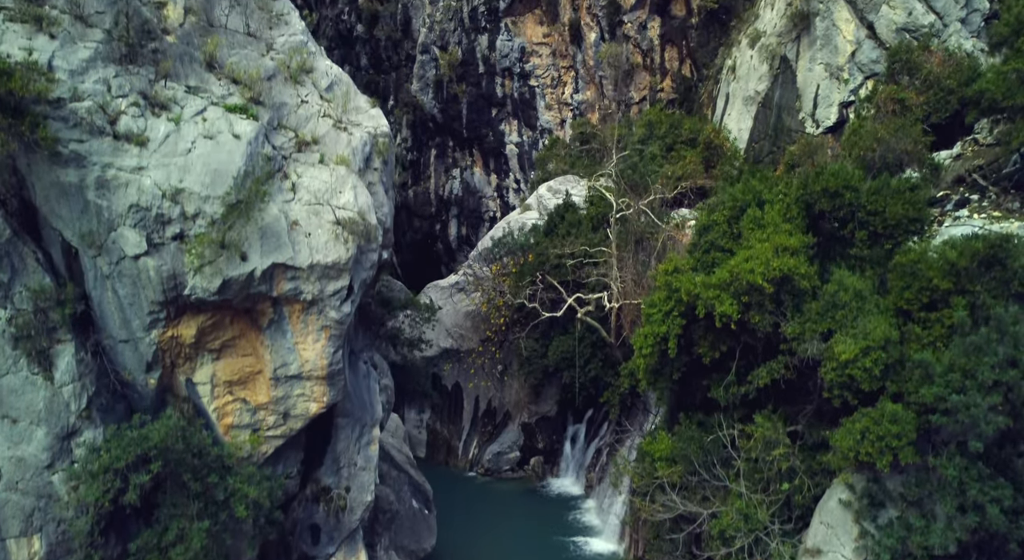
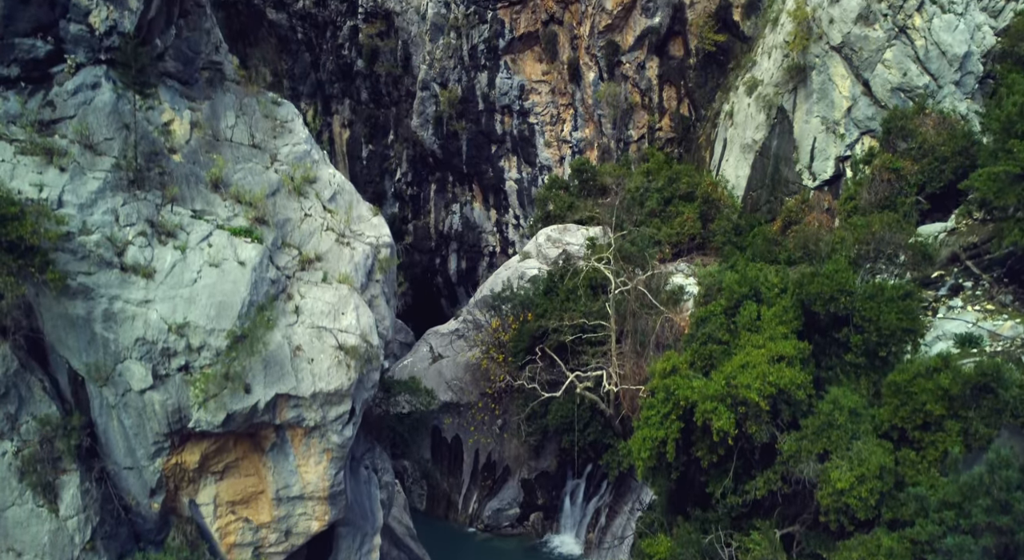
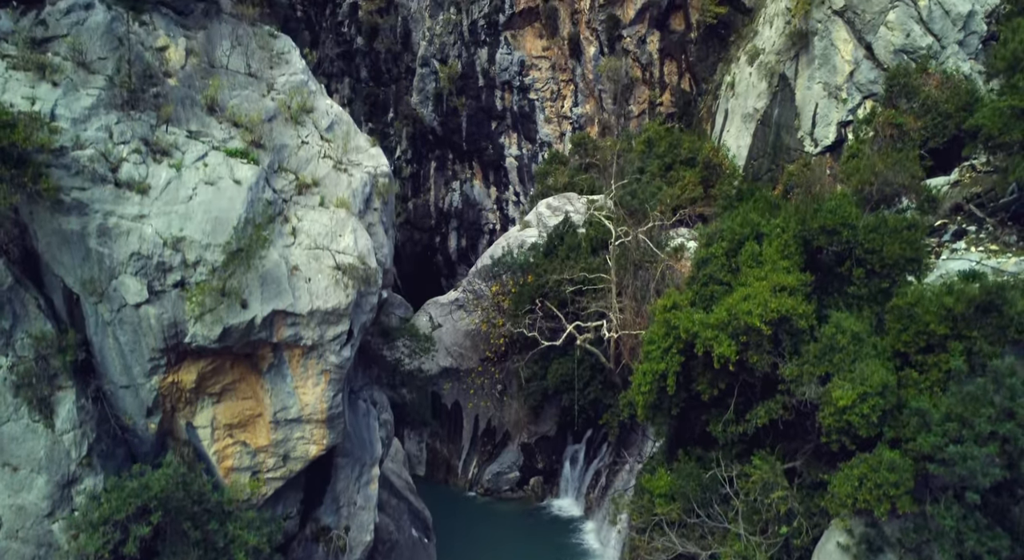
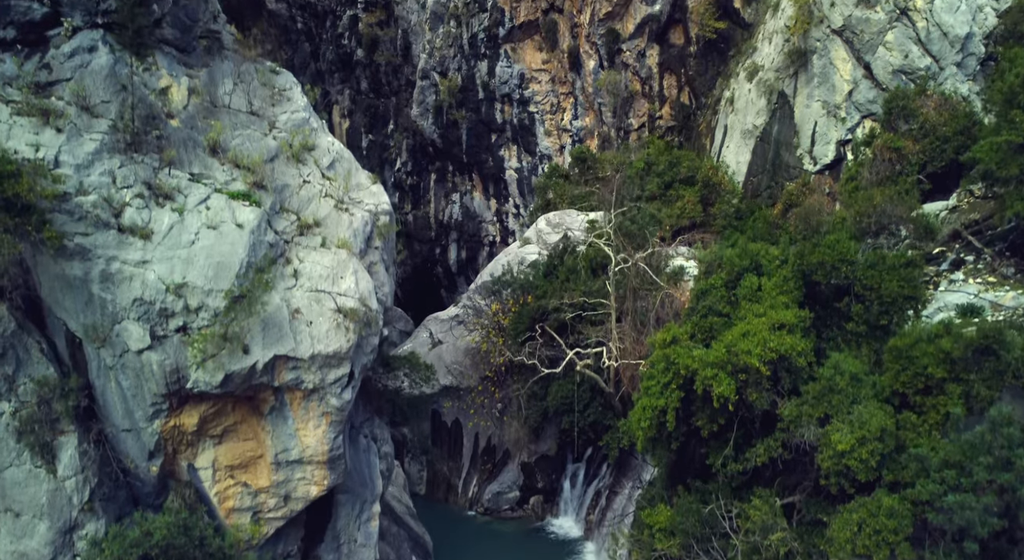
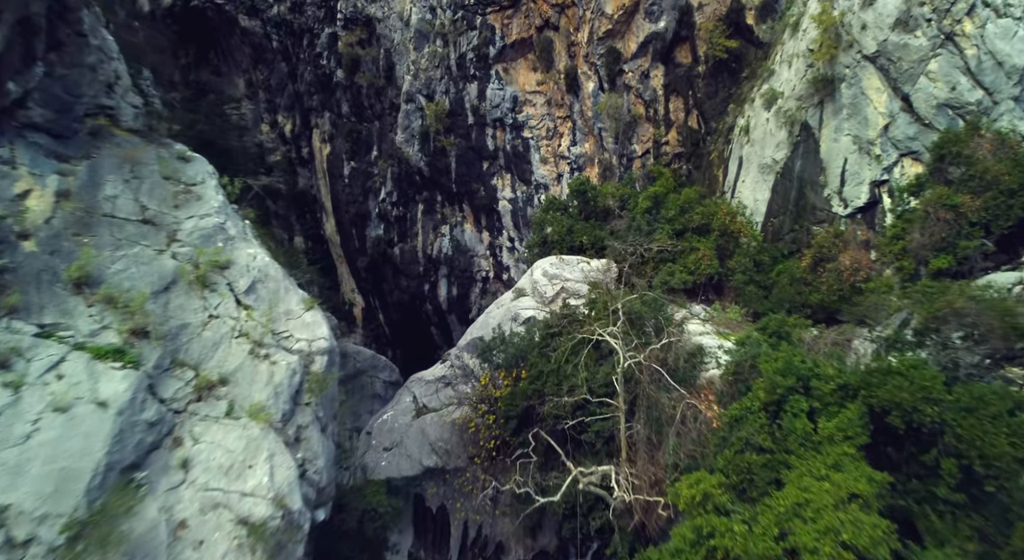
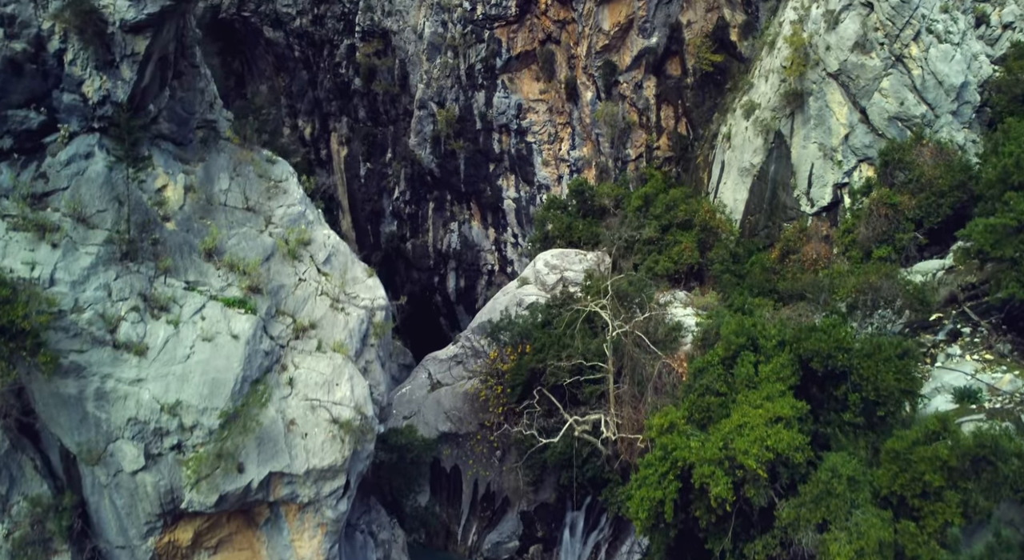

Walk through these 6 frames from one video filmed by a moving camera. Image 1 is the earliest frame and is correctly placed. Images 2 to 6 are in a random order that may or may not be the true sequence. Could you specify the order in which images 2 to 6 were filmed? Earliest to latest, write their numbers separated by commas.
3, 4, 2, 6, 5
